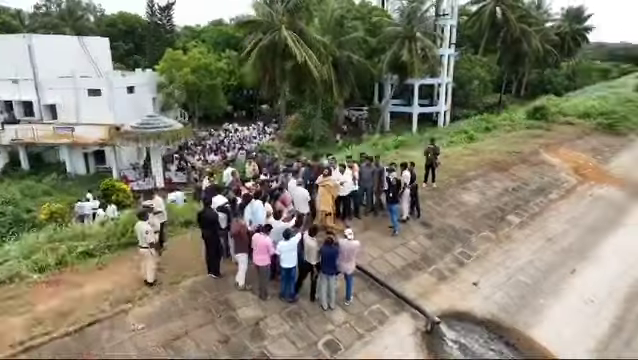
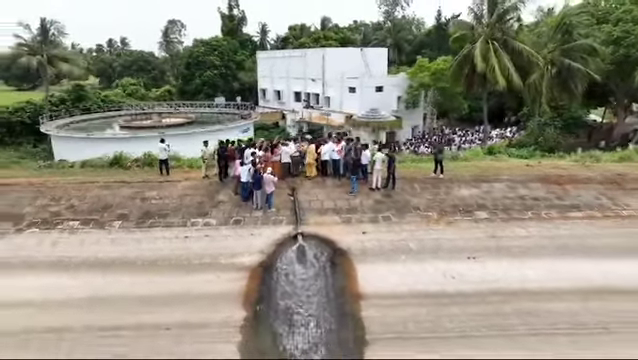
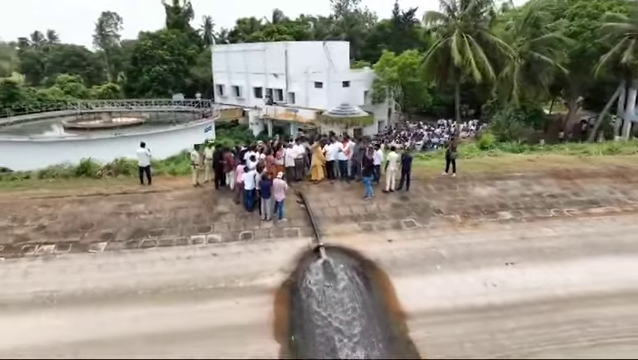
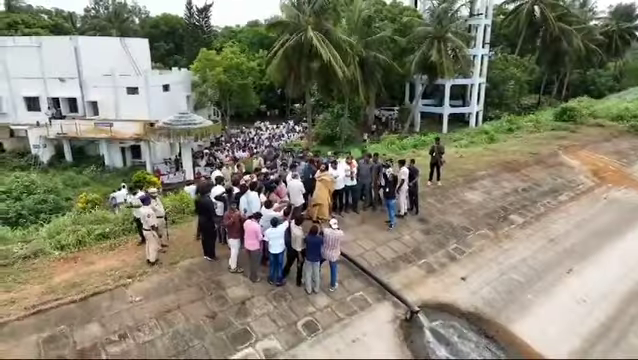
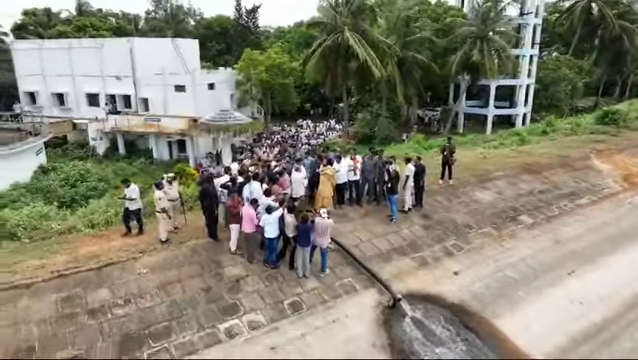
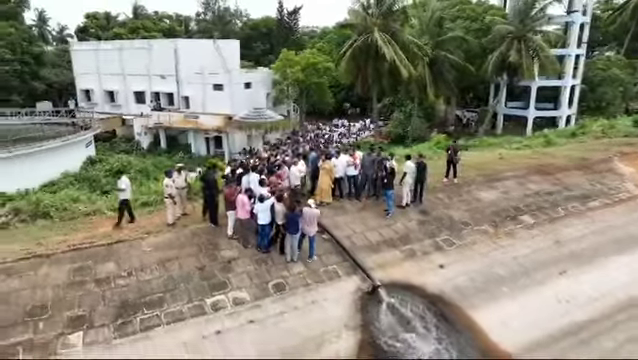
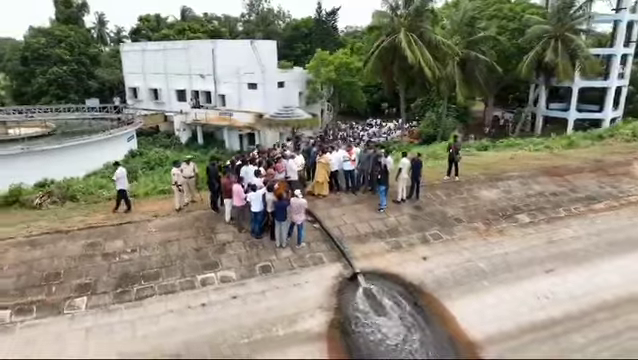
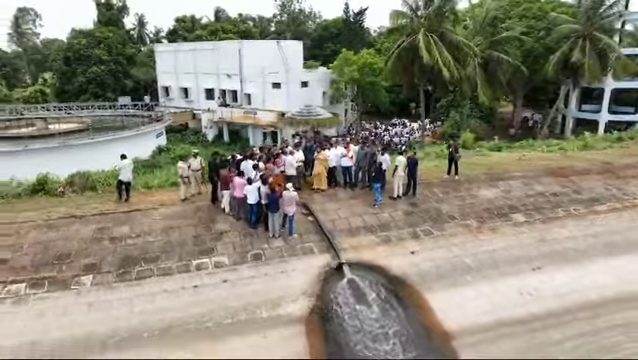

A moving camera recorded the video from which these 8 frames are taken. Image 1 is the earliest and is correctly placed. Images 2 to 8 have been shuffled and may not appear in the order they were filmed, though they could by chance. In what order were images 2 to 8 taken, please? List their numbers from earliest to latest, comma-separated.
4, 5, 6, 7, 8, 3, 2
